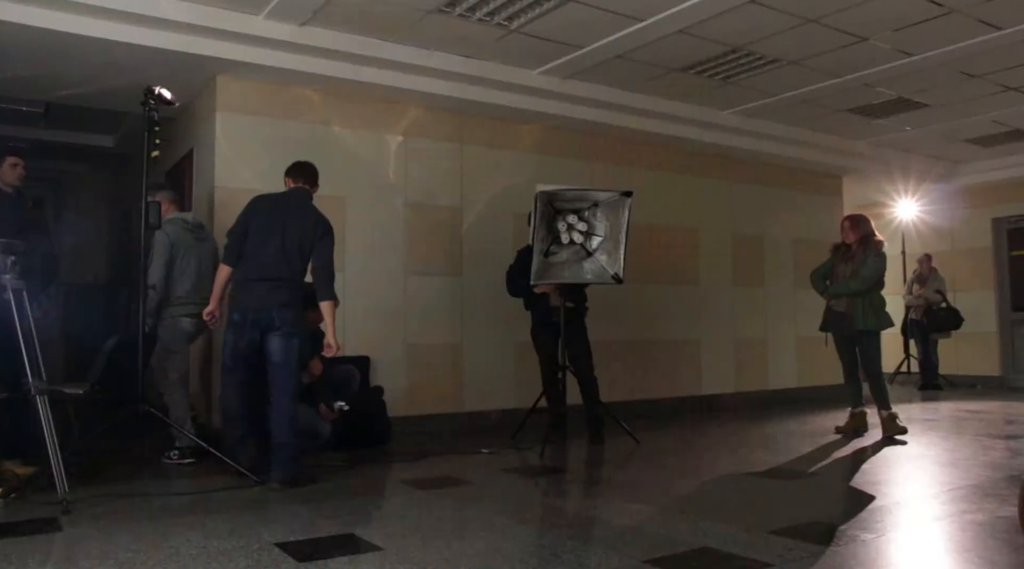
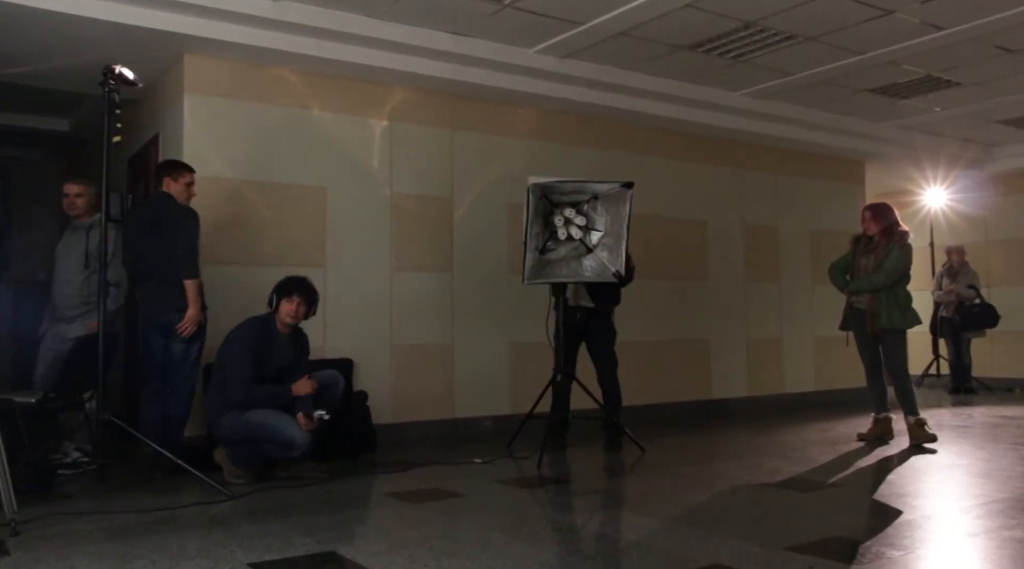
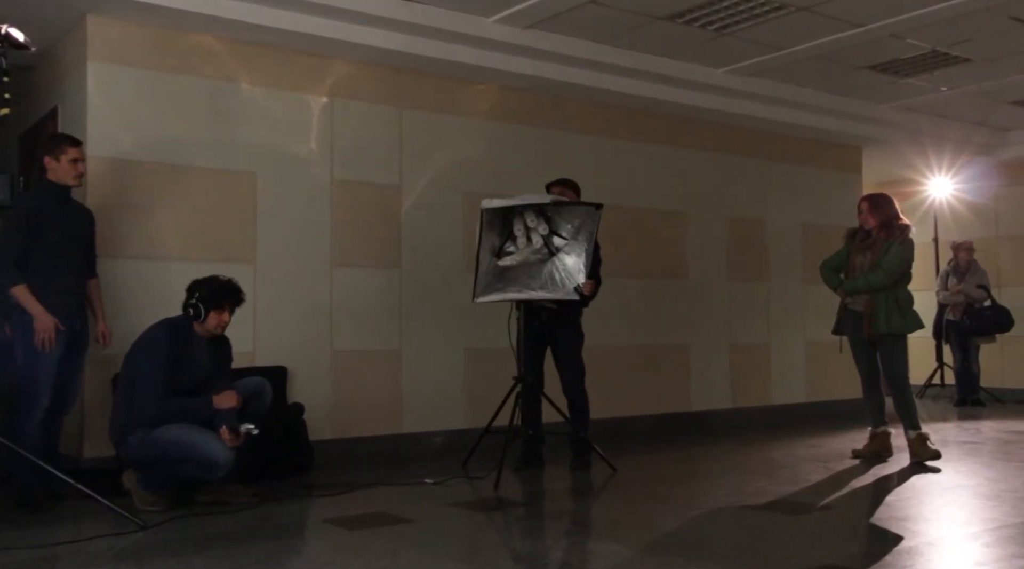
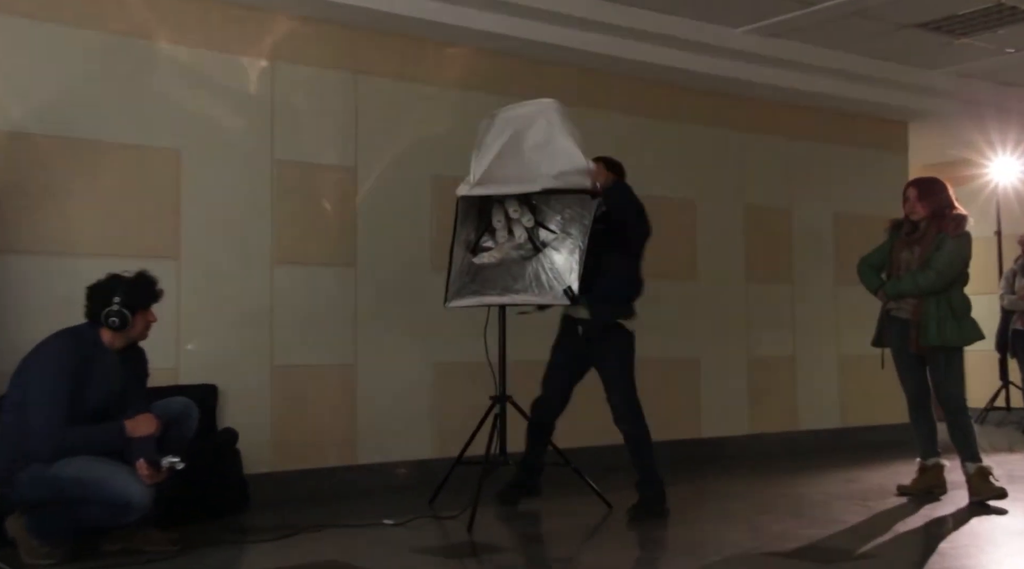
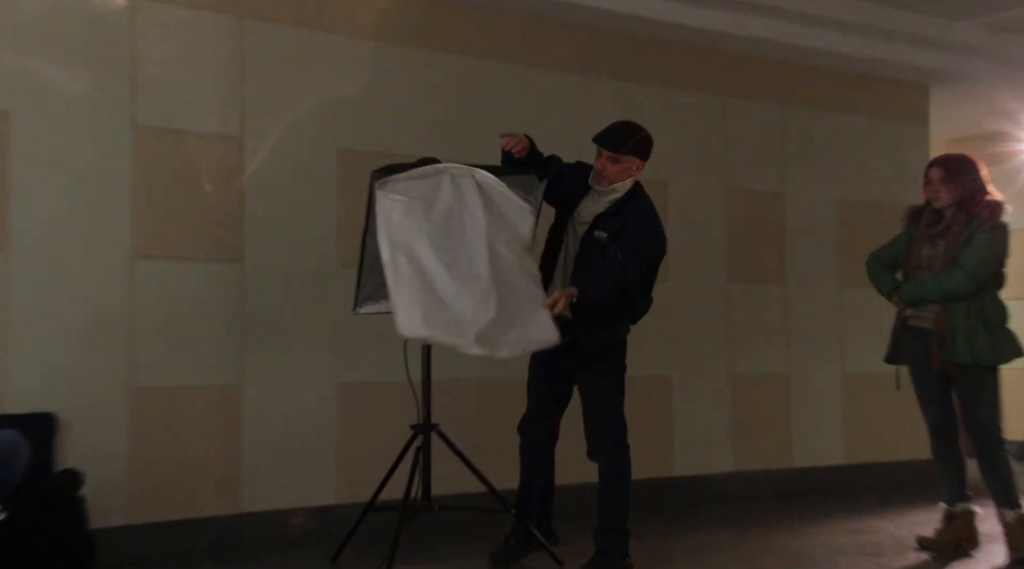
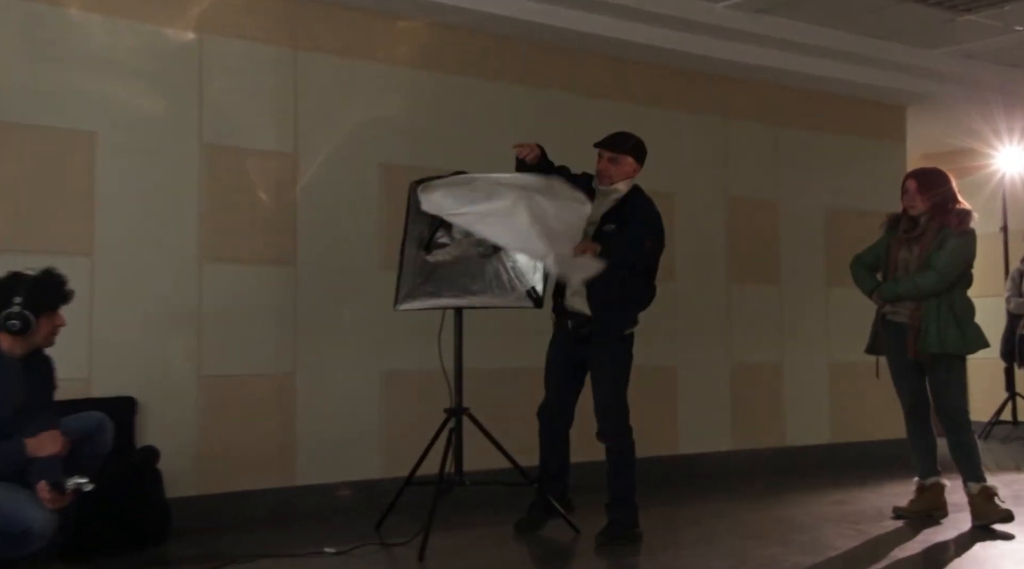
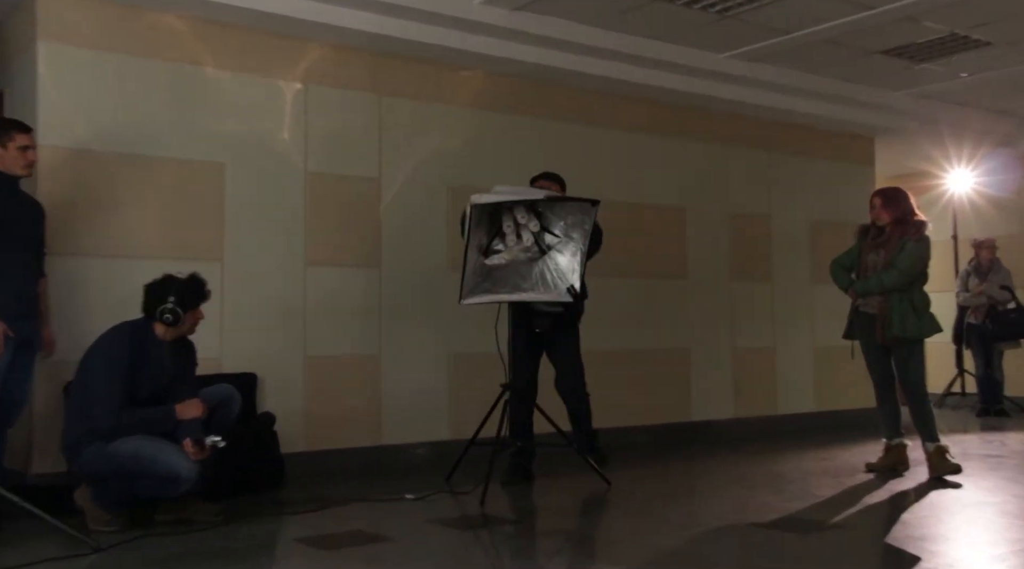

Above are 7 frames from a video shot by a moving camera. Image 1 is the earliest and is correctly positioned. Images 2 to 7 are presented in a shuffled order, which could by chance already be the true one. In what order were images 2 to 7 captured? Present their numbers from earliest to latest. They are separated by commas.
2, 3, 7, 4, 6, 5
